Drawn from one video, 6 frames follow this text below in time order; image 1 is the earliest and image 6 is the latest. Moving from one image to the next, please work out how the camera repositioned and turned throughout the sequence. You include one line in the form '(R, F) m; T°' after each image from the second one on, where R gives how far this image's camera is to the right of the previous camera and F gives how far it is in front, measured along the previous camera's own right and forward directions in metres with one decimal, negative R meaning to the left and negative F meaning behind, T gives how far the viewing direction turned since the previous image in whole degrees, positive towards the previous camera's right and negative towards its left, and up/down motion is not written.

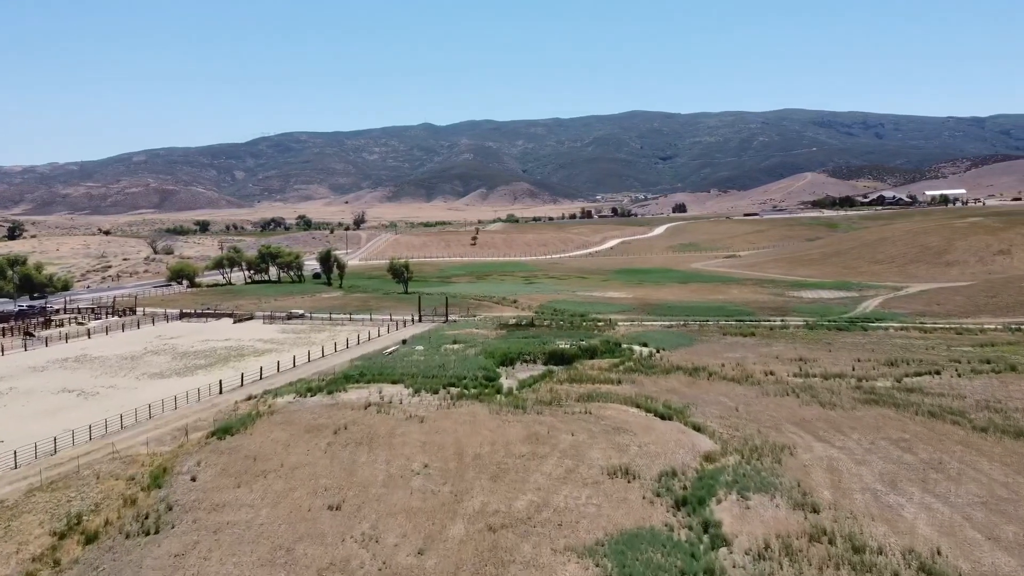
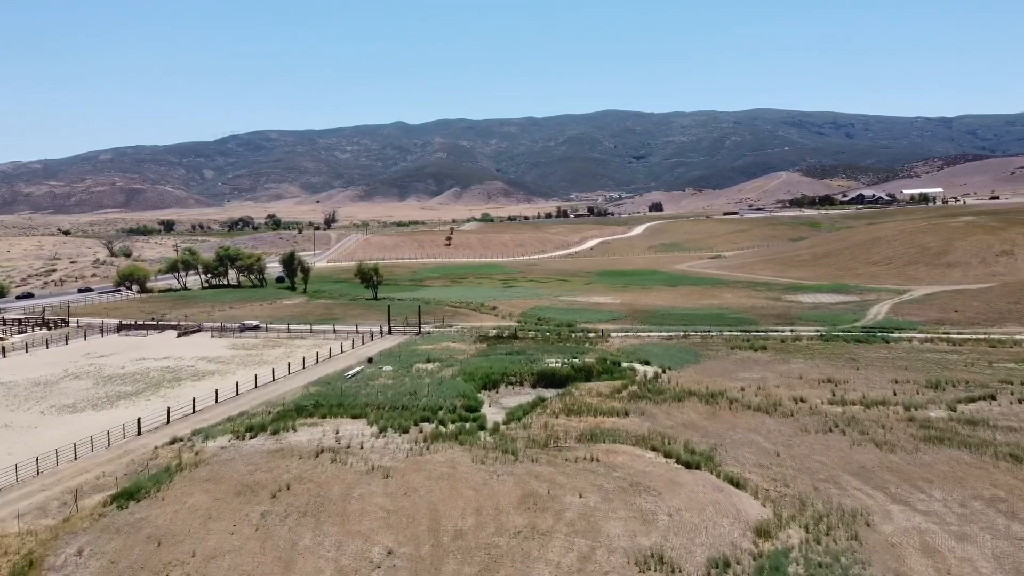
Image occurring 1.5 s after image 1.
(-0.4, +5.7) m; +2°
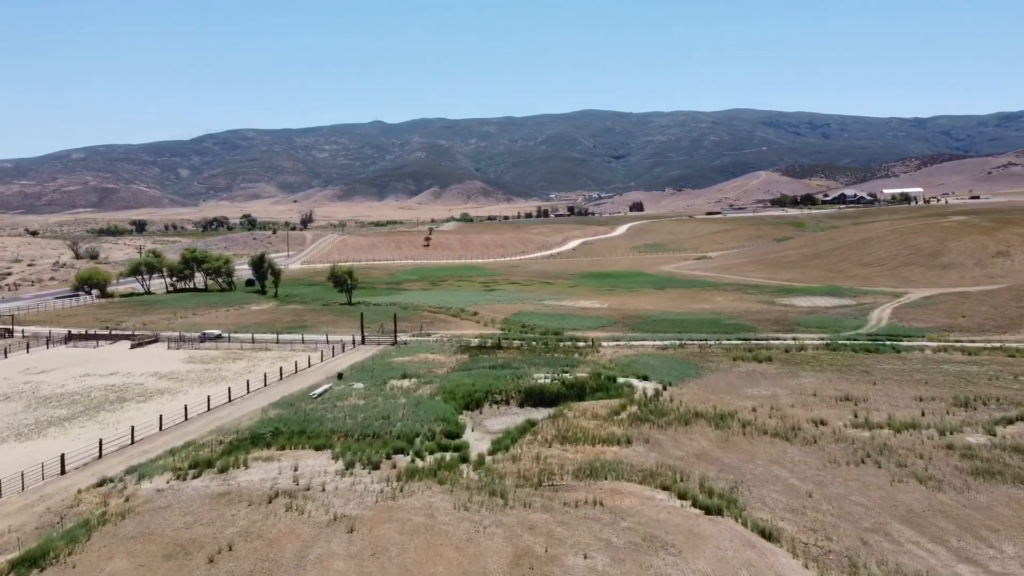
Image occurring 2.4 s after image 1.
(-0.2, +3.5) m; +1°
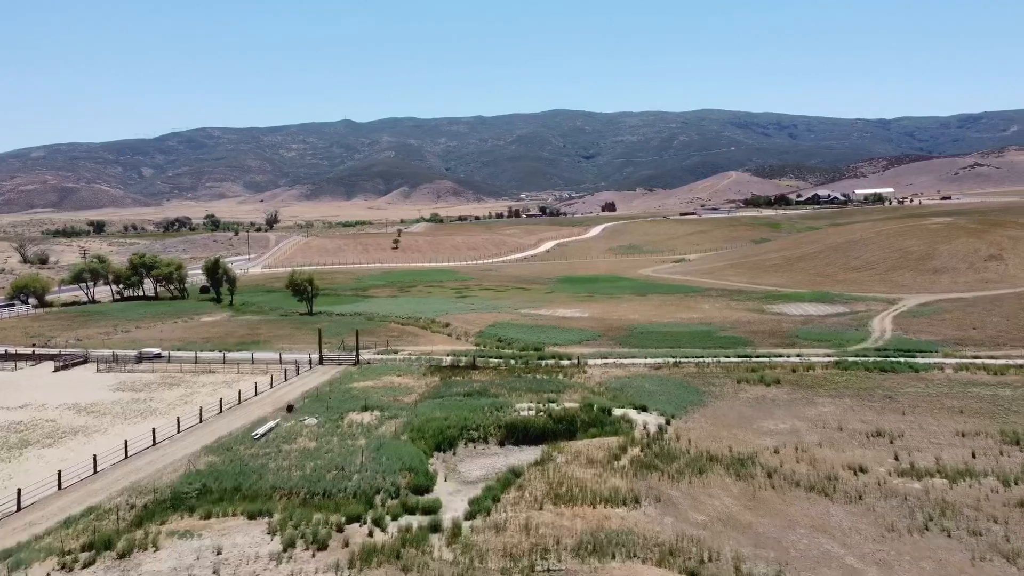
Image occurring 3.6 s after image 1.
(-0.3, +4.7) m; +2°
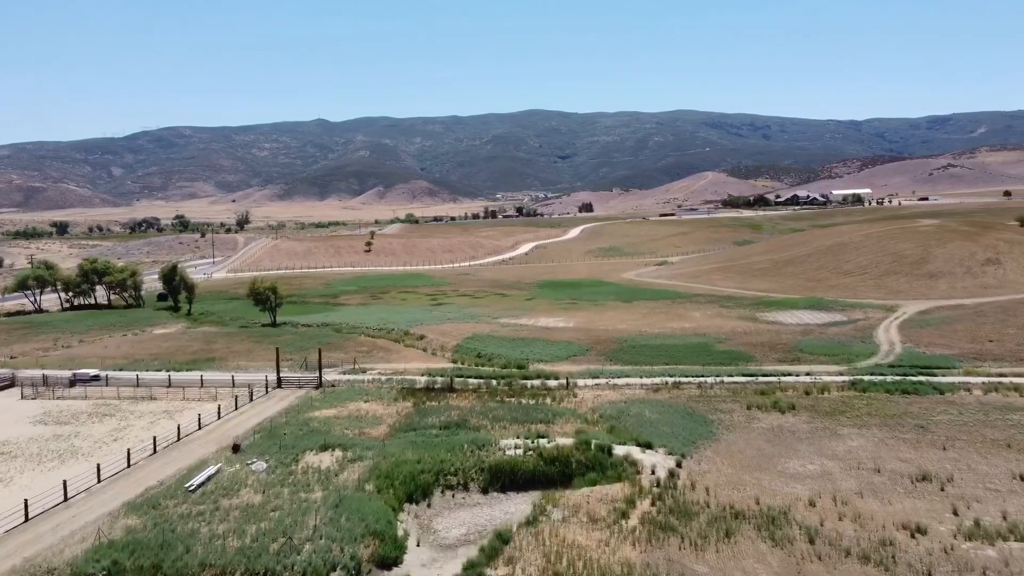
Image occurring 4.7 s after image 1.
(-0.3, +4.1) m; +2°
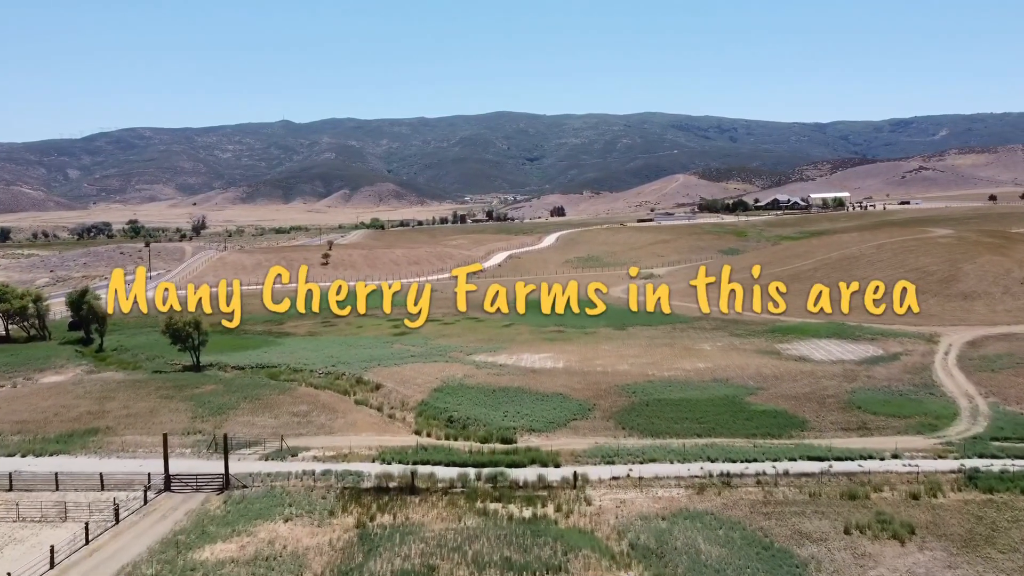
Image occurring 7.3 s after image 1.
(-0.5, +10.3) m; +2°
